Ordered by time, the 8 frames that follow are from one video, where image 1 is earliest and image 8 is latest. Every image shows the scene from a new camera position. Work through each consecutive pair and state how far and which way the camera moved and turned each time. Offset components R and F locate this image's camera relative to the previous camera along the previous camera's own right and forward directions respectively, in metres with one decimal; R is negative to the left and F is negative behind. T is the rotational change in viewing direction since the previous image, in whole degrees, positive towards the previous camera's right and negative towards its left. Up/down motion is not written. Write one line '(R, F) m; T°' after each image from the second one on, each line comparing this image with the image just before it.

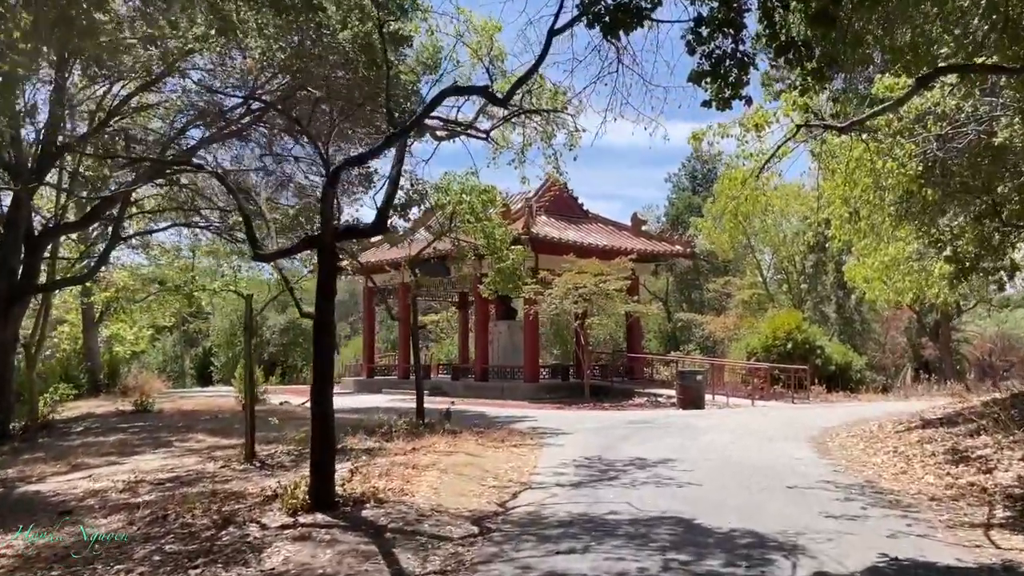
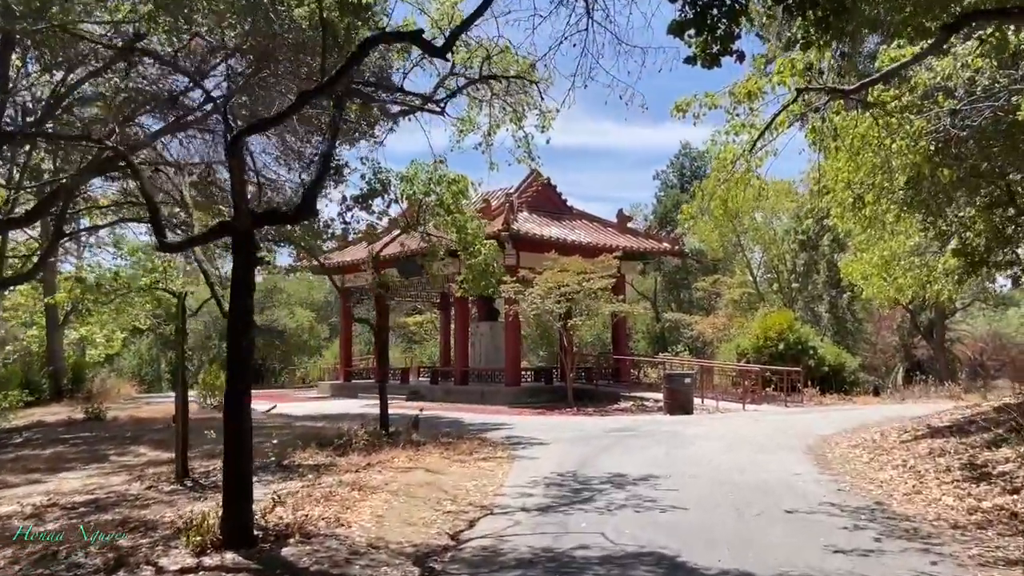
(+0.3, +1.1) m; +1°
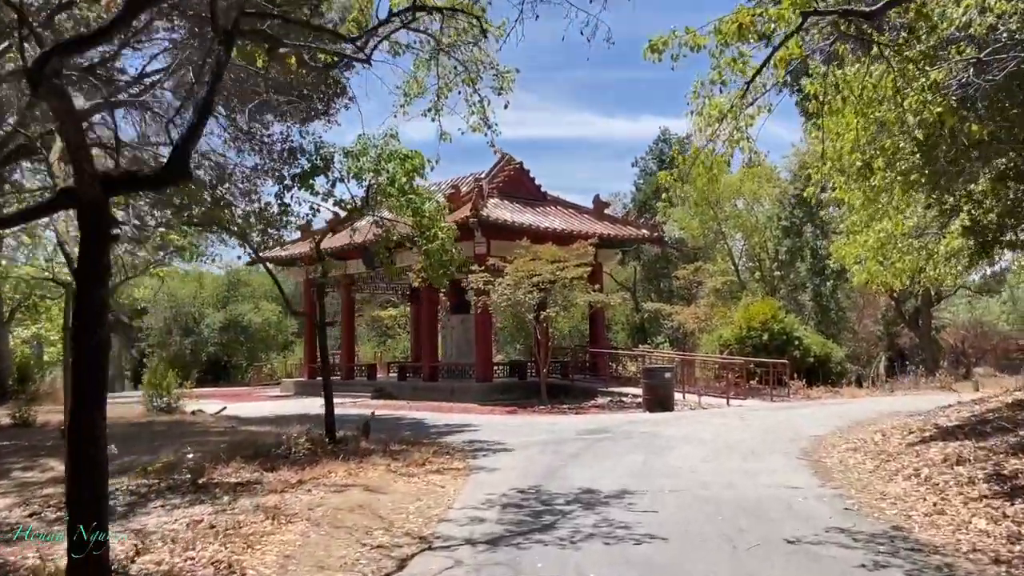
(+0.3, +1.4) m; +1°
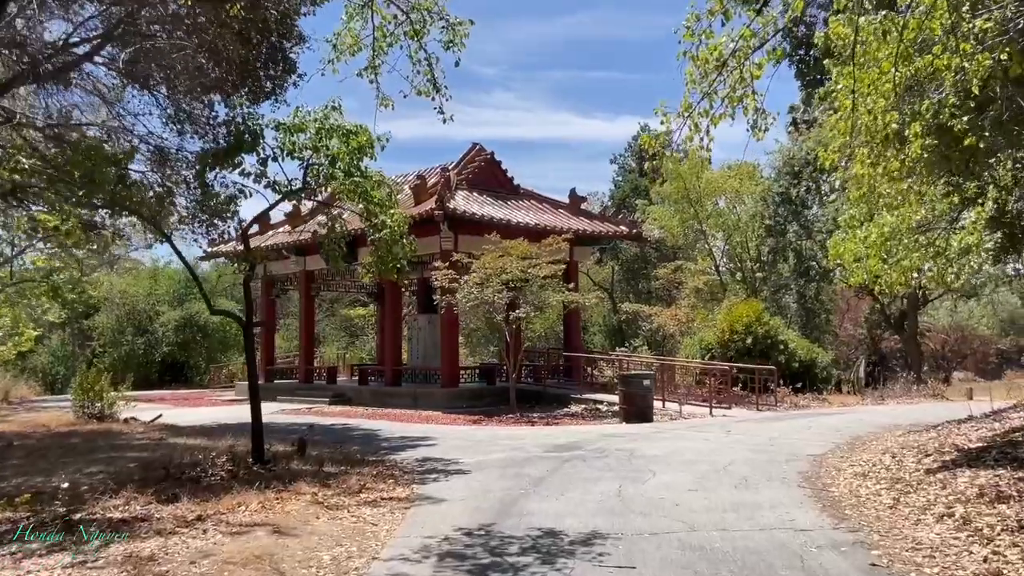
(+0.3, +1.5) m; +1°
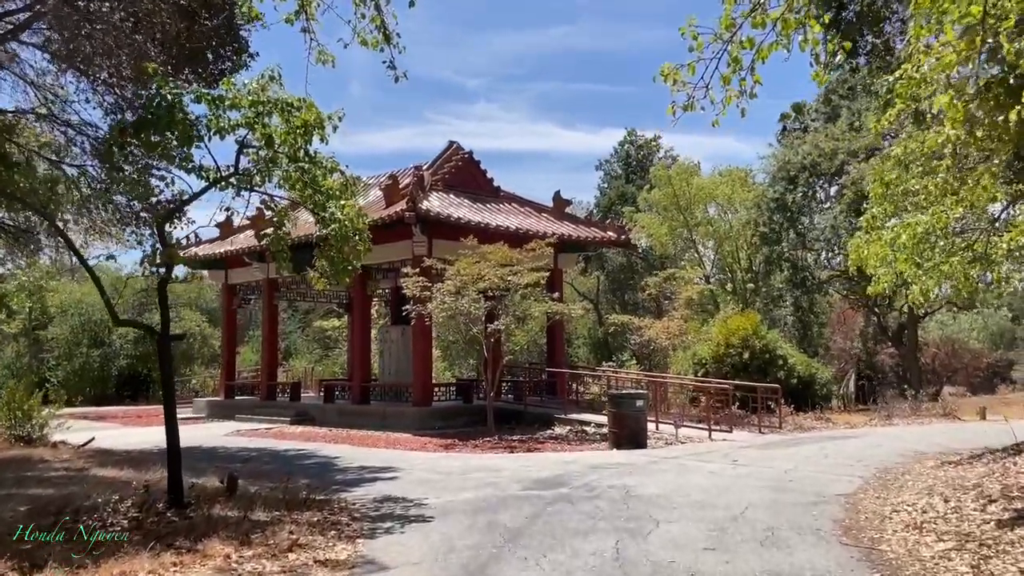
(+0.1, +1.7) m; +1°
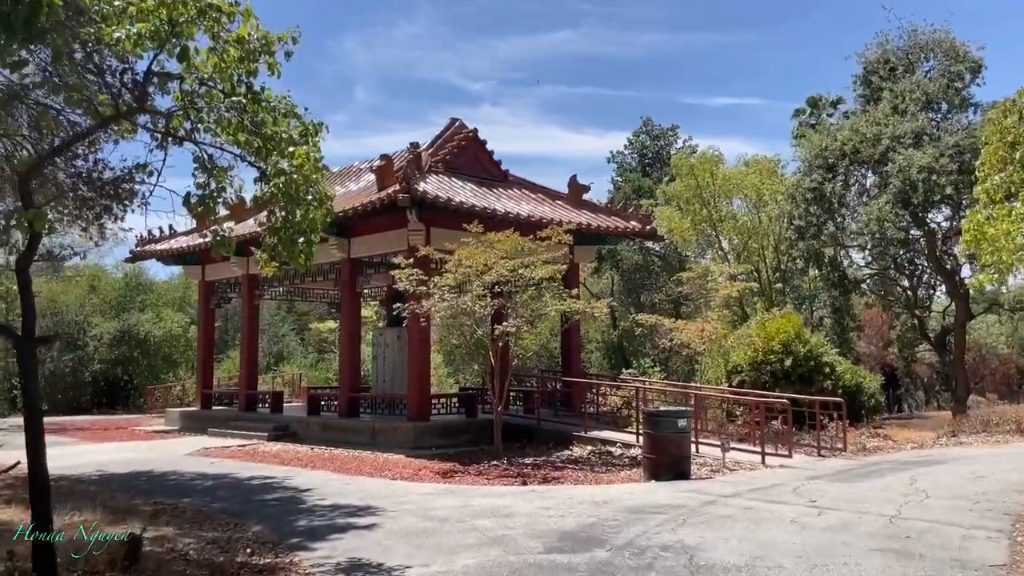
(-0.1, +2.6) m; 0°
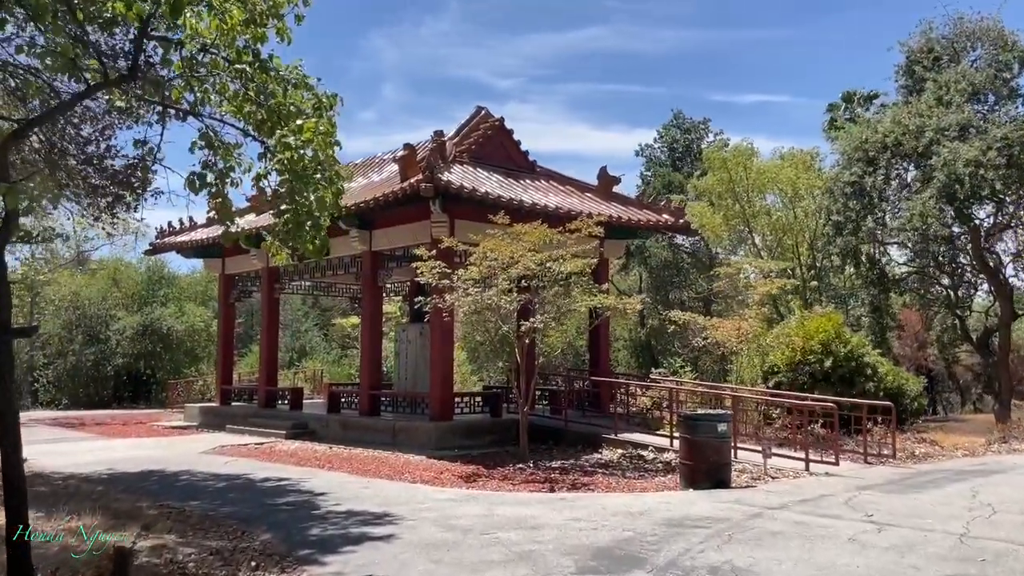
(-0.1, +0.7) m; -2°
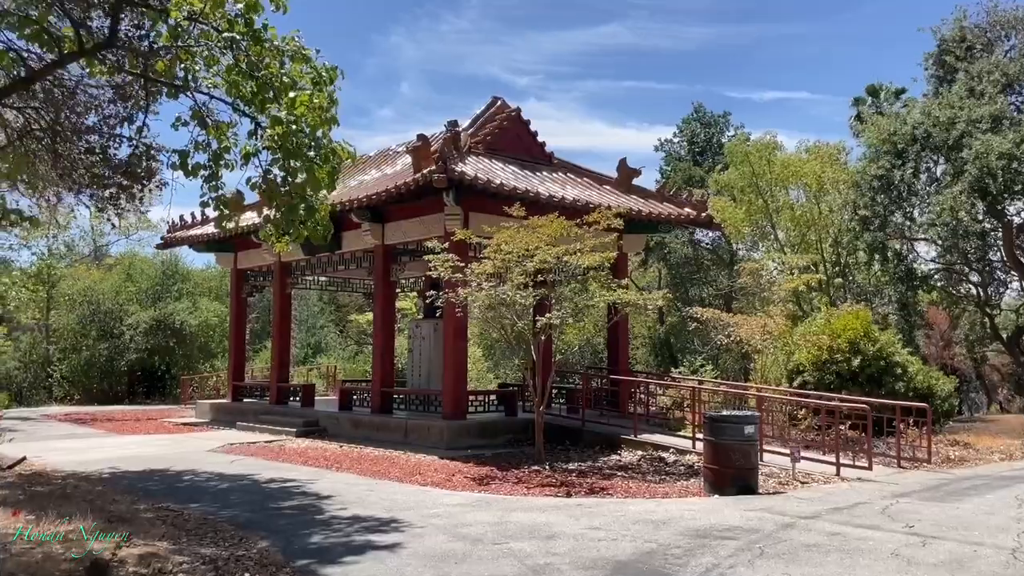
(0.0, +0.5) m; -1°
